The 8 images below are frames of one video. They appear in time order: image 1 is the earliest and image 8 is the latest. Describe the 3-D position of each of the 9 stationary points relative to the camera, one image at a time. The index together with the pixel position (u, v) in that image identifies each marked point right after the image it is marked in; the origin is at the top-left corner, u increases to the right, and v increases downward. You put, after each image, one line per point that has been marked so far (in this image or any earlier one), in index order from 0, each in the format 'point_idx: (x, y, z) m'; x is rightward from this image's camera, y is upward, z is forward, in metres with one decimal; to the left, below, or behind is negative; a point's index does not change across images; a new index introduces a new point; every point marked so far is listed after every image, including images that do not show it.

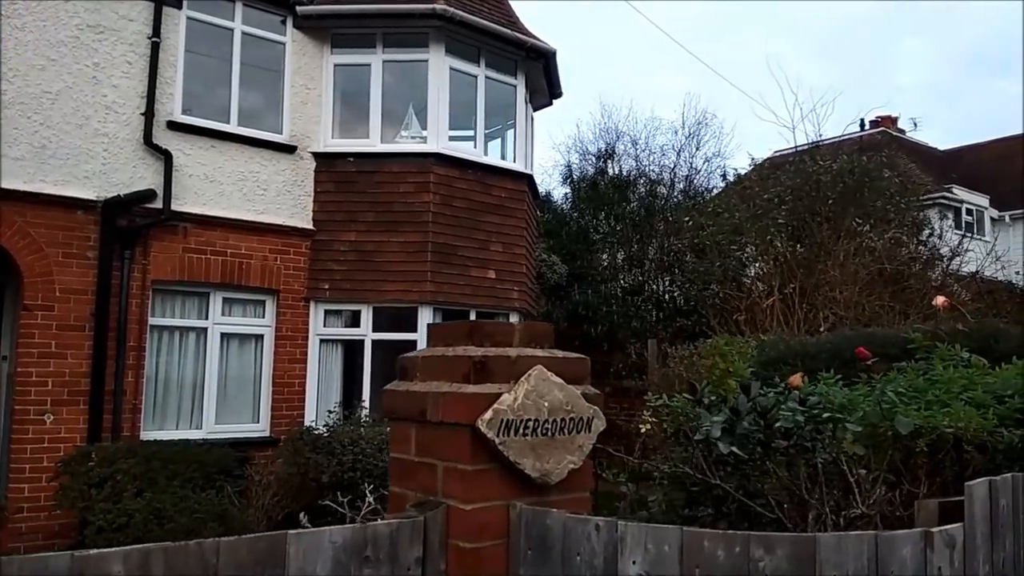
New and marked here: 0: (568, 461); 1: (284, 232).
0: (+0.1, -0.4, +2.2) m
1: (-2.6, +0.6, +9.8) m
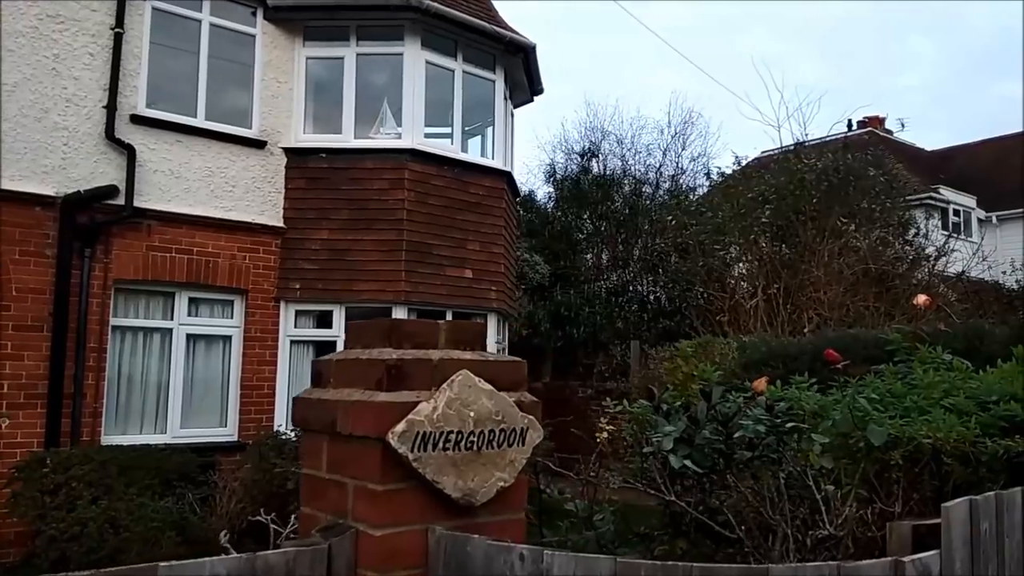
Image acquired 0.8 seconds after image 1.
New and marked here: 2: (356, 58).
0: (0.0, -0.4, +1.9) m
1: (-2.9, +0.6, +9.5) m
2: (-1.9, +2.7, +10.2) m
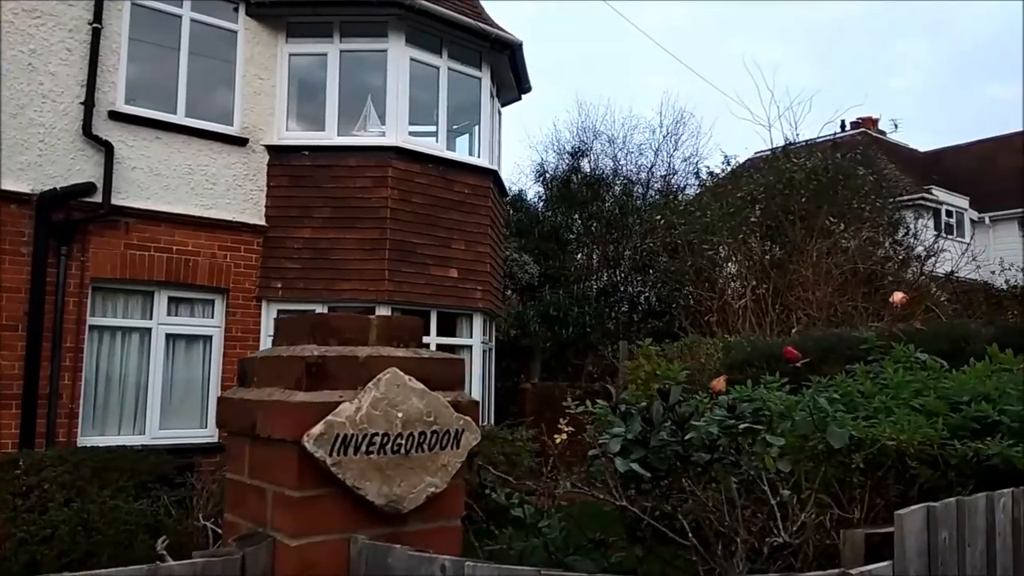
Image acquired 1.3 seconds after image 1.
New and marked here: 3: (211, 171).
0: (-0.2, -0.4, +1.8) m
1: (-3.0, +0.7, +9.4) m
2: (-2.0, +2.7, +10.1) m
3: (-3.2, +1.3, +9.2) m
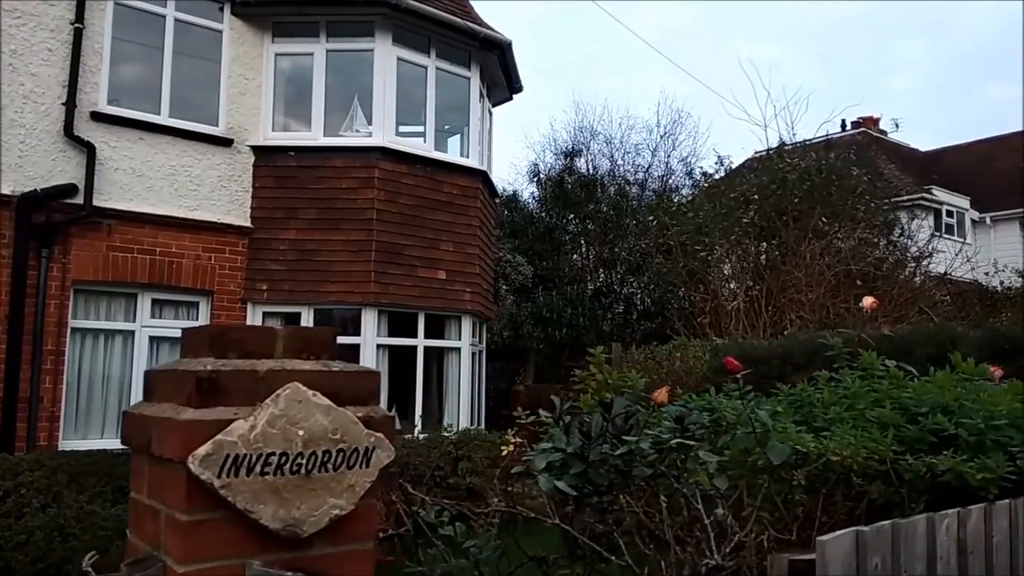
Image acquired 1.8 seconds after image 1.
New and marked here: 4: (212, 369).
0: (-0.4, -0.4, +1.7) m
1: (-3.2, +0.6, +9.3) m
2: (-2.2, +2.7, +10.0) m
3: (-3.4, +1.2, +9.1) m
4: (-0.6, -0.2, +1.7) m
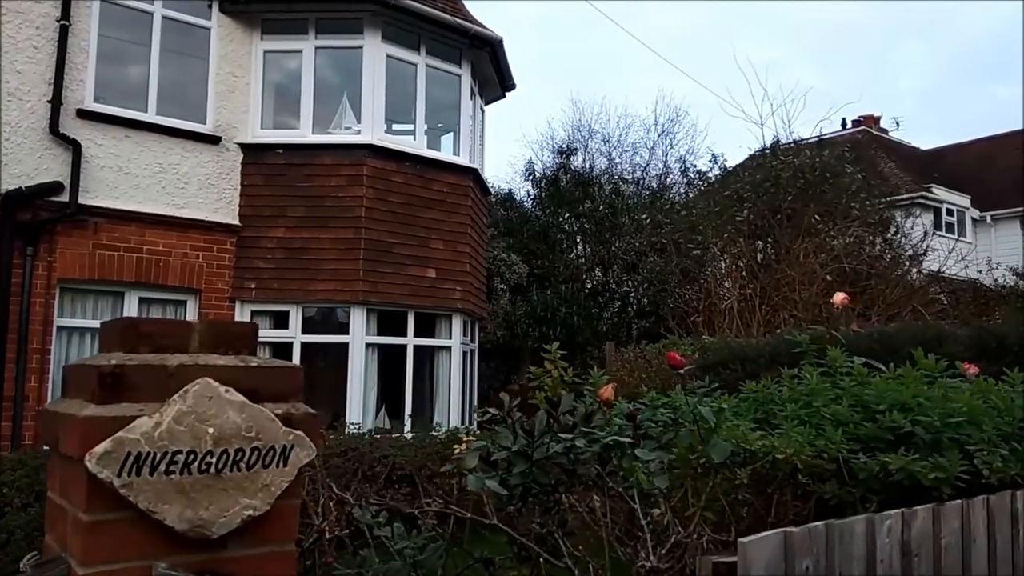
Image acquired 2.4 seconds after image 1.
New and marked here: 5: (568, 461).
0: (-0.5, -0.4, +1.6) m
1: (-3.3, +0.6, +9.2) m
2: (-2.3, +2.7, +9.9) m
3: (-3.5, +1.3, +9.1) m
4: (-0.7, -0.1, +1.6) m
5: (+0.2, -0.5, +2.5) m
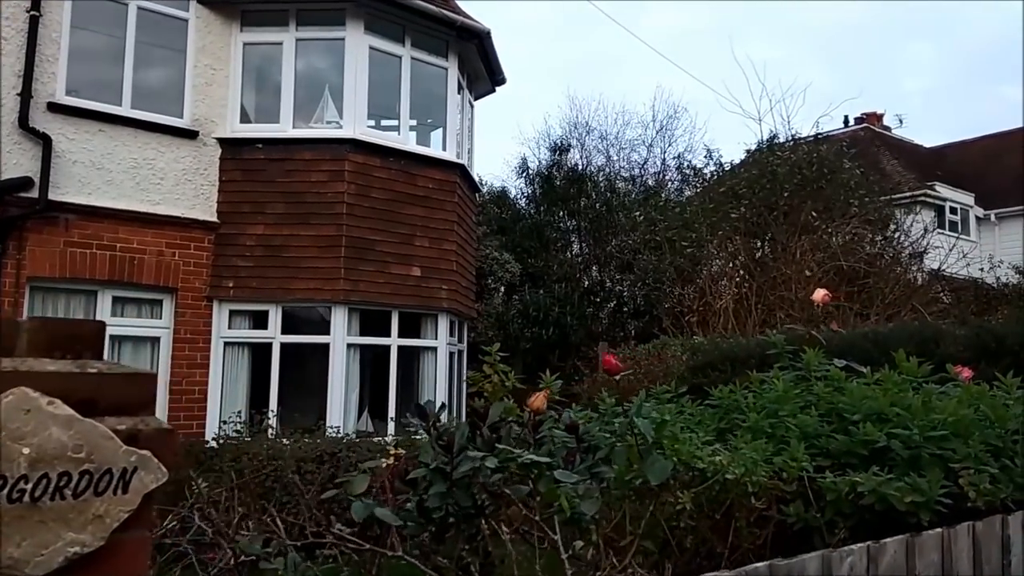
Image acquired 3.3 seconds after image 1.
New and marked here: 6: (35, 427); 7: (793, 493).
0: (-0.7, -0.4, +1.3) m
1: (-3.4, +0.7, +9.0) m
2: (-2.4, +2.8, +9.6) m
3: (-3.7, +1.3, +8.8) m
4: (-0.9, -0.1, +1.3) m
5: (0.0, -0.5, +2.2) m
6: (-0.8, -0.2, +1.3) m
7: (+0.9, -0.7, +2.8) m
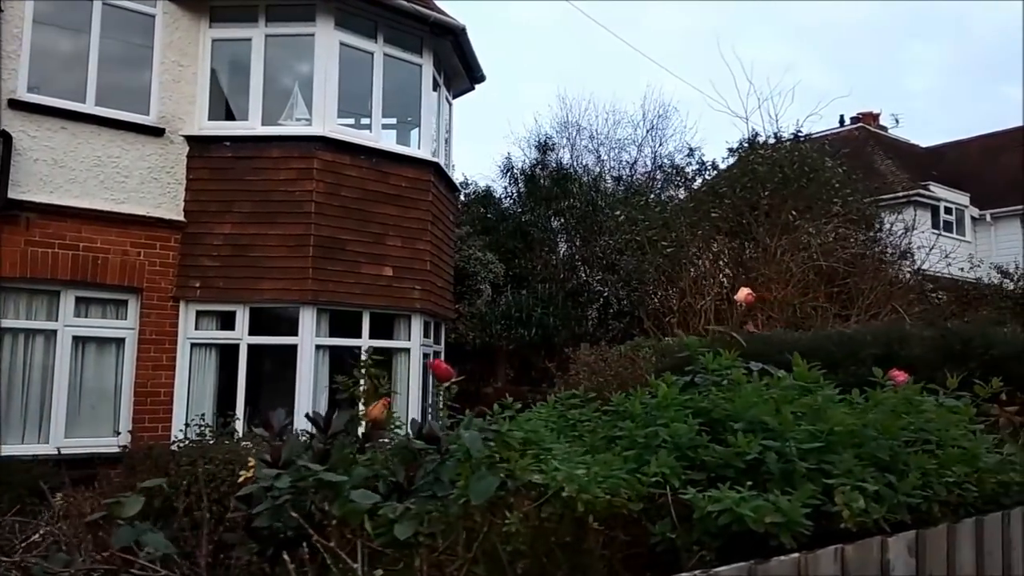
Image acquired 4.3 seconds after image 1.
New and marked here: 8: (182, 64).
0: (-1.0, -0.4, +1.2) m
1: (-3.7, +0.7, +8.8) m
2: (-2.7, +2.8, +9.5) m
3: (-3.9, +1.3, +8.7) m
4: (-1.3, -0.1, +1.2) m
5: (-0.3, -0.5, +2.1) m
6: (-1.1, -0.2, +1.2) m
7: (+0.6, -0.7, +2.6) m
8: (-3.6, +2.4, +9.3) m
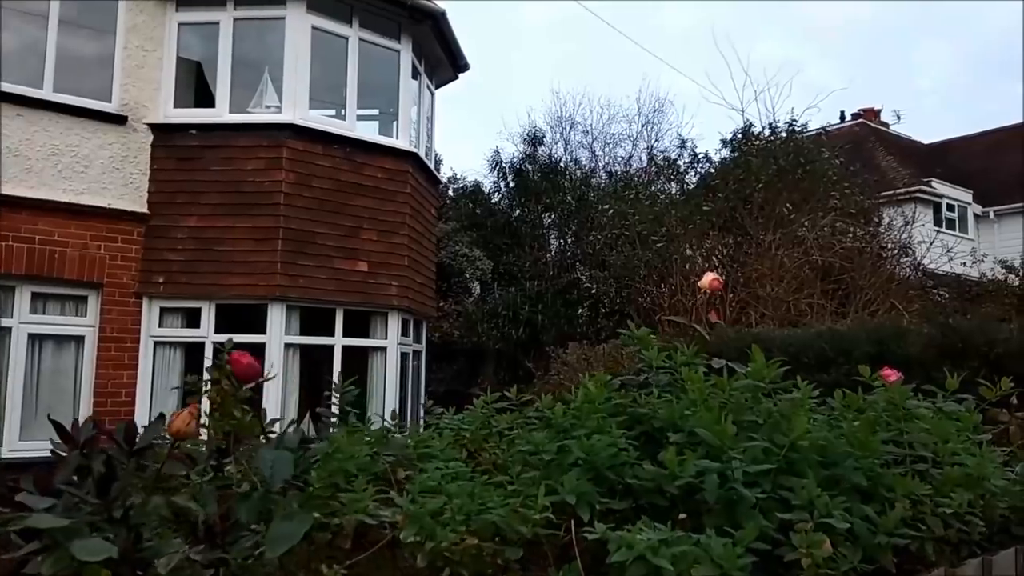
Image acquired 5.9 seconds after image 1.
0: (-1.3, -0.3, +0.8) m
1: (-3.9, +0.7, +8.4) m
2: (-2.9, +2.8, +9.1) m
3: (-4.2, +1.3, +8.3) m
4: (-1.5, -0.1, +0.7) m
5: (-0.6, -0.4, +1.6) m
6: (-1.3, -0.1, +0.7) m
7: (+0.4, -0.6, +2.2) m
8: (-3.8, +2.5, +8.8) m
